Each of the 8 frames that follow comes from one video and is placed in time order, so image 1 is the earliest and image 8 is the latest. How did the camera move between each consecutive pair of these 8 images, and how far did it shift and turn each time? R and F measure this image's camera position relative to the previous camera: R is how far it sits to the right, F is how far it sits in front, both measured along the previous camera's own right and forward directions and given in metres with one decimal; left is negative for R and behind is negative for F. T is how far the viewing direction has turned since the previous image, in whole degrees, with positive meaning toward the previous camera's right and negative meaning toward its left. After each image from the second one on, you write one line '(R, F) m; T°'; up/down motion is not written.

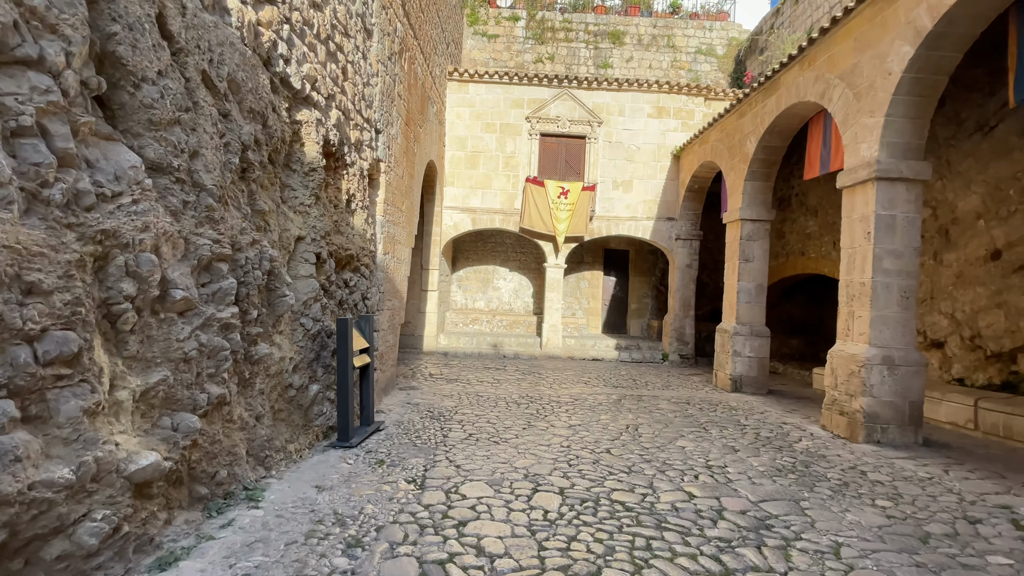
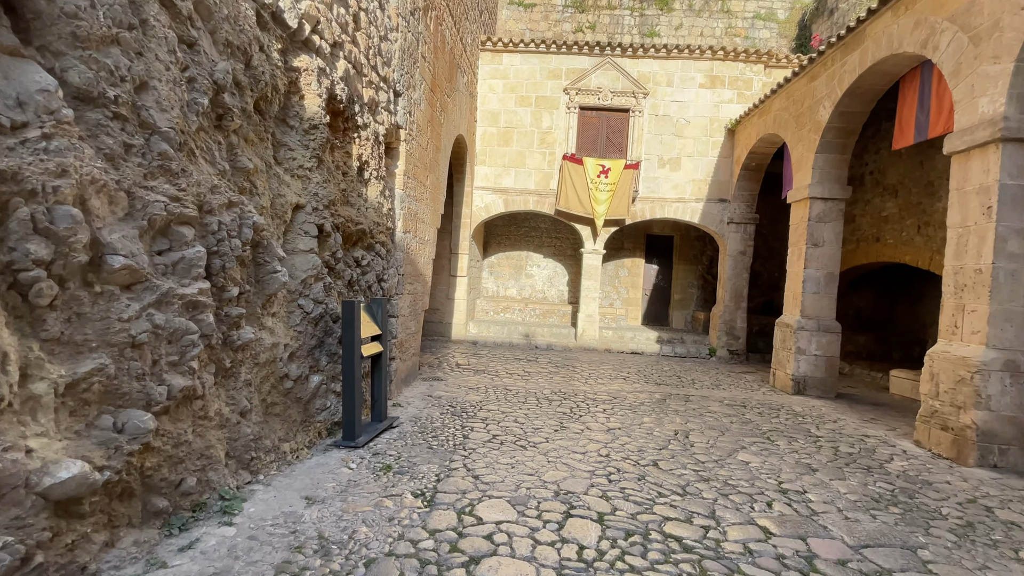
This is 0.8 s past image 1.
(0.0, +0.6) m; -4°
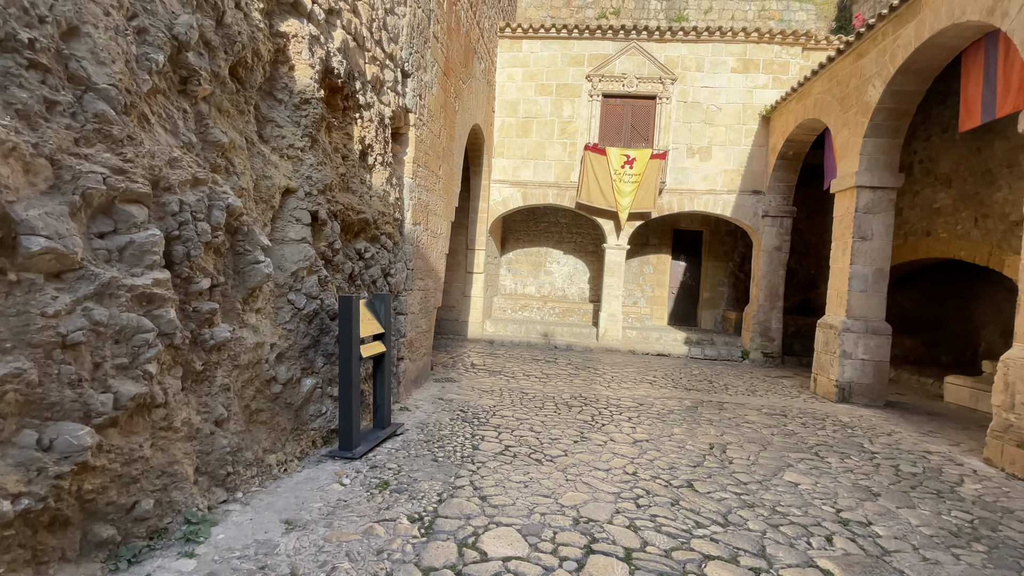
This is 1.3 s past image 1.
(0.0, +0.4) m; -3°
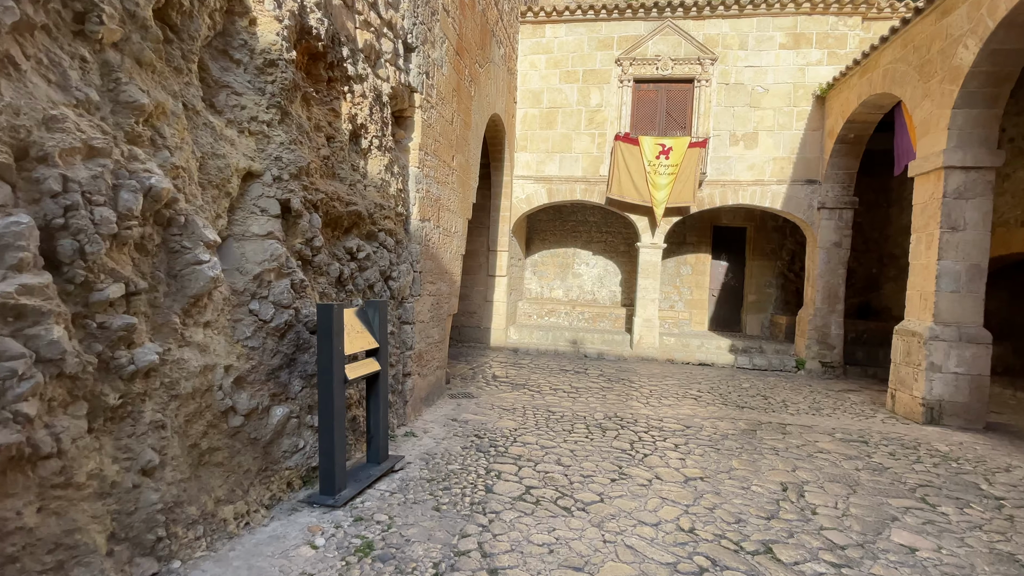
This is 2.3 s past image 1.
(+0.1, +0.7) m; -3°
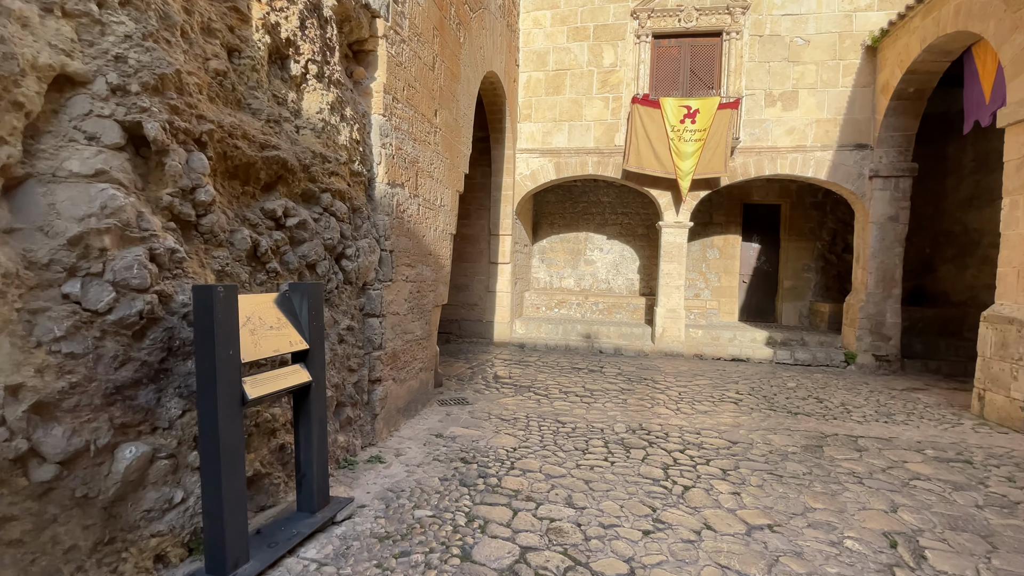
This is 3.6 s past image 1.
(+0.1, +0.9) m; -2°
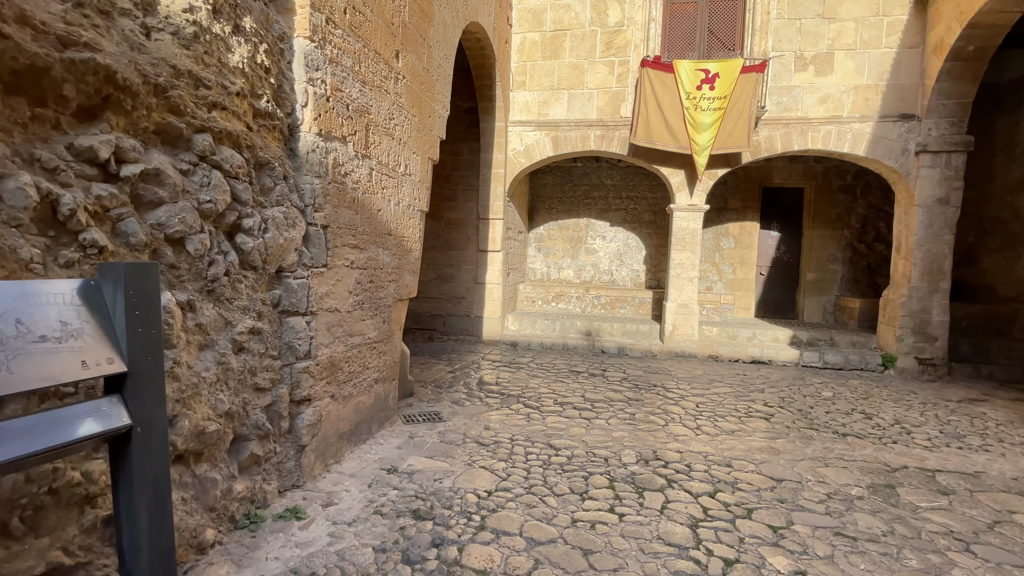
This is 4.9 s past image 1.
(+0.1, +0.9) m; 0°
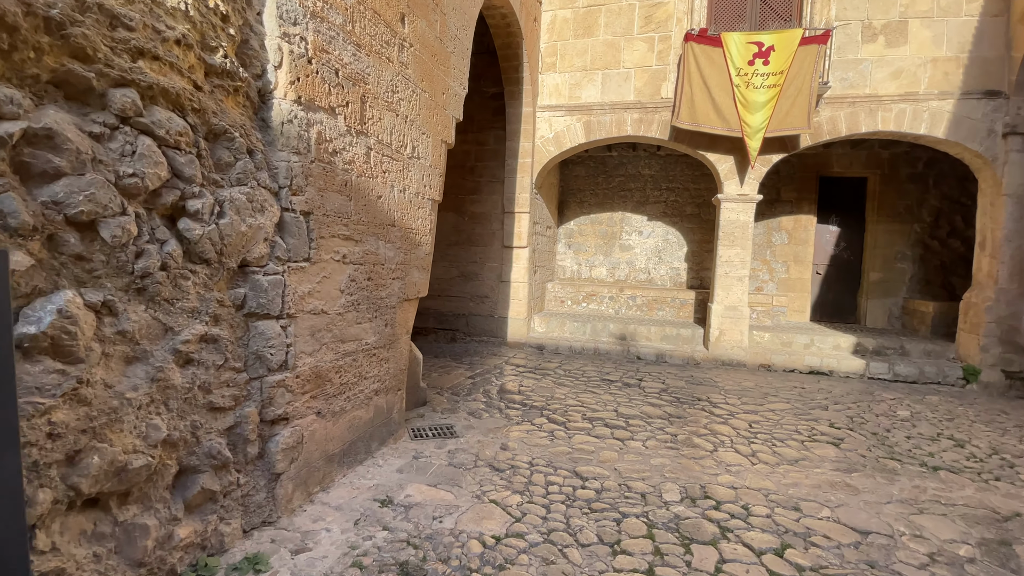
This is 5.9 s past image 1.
(+0.1, +0.5) m; -4°
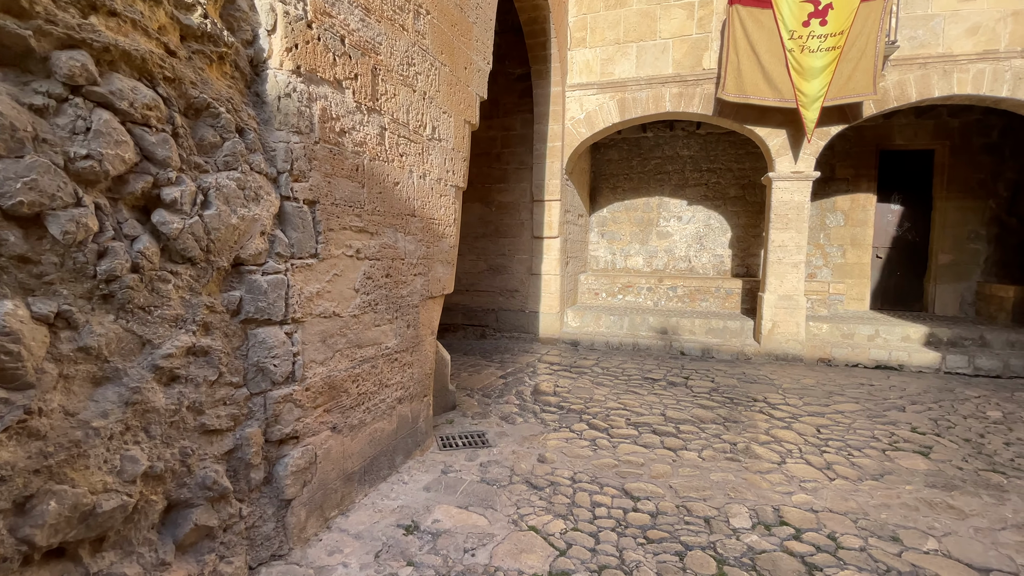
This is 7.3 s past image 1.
(0.0, +0.3) m; -3°
